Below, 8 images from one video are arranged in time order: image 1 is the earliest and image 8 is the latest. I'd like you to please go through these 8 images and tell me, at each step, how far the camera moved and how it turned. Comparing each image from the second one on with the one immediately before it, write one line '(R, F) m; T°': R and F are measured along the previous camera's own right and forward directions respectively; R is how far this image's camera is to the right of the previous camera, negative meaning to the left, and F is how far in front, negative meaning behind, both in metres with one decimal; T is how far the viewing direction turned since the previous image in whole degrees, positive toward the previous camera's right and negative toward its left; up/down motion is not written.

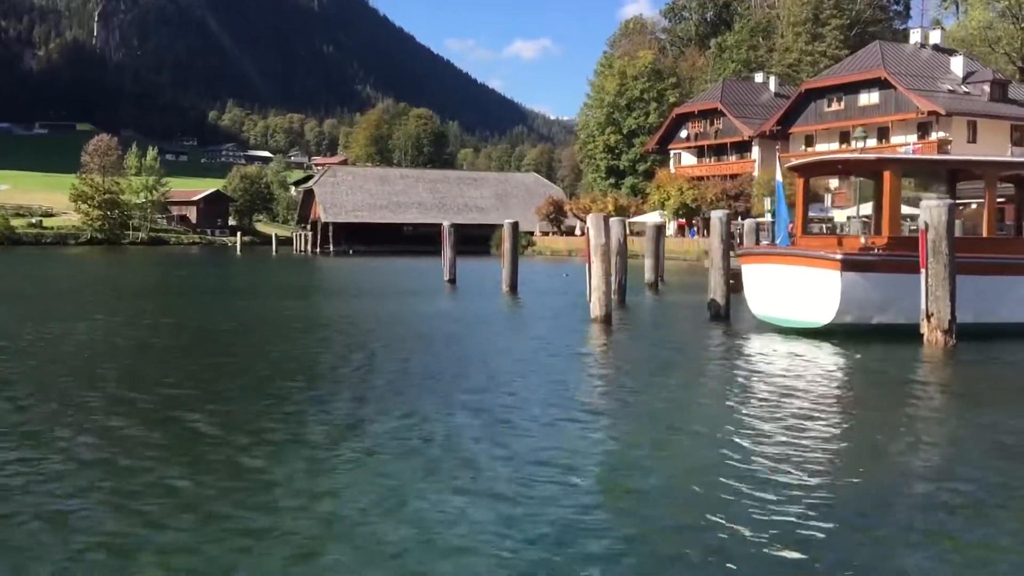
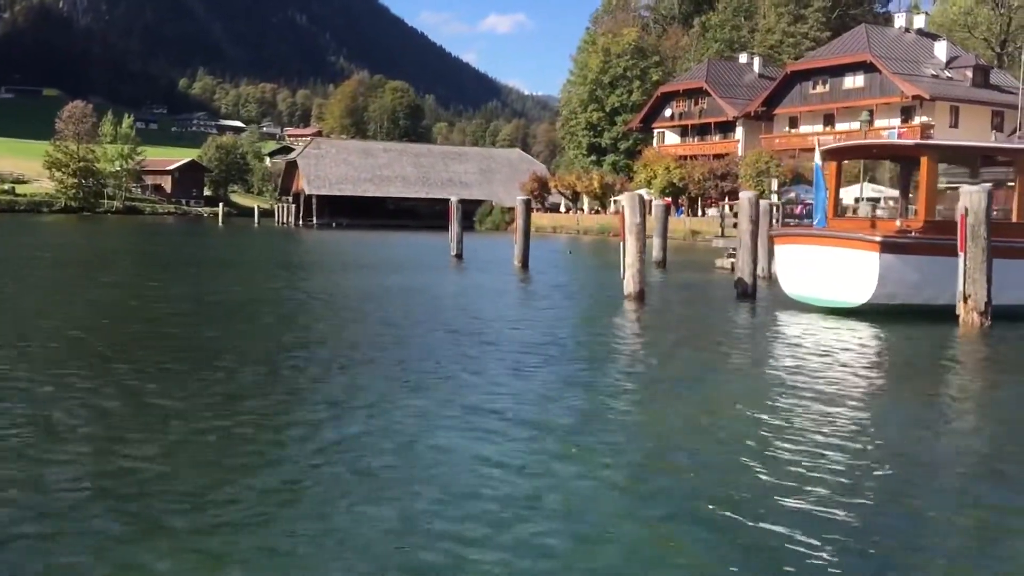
(-0.8, -0.2) m; +2°
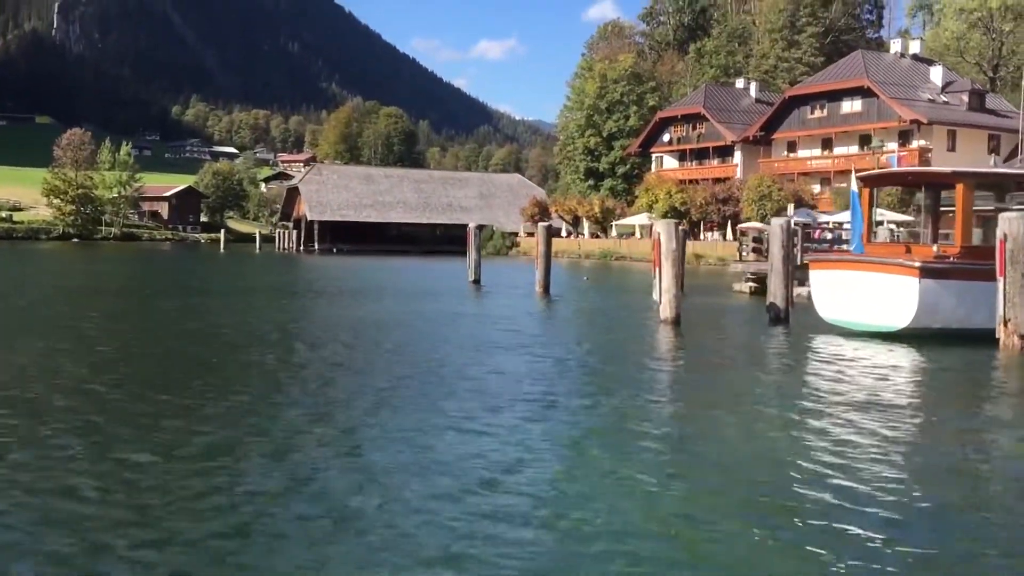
(-0.6, -0.2) m; +1°
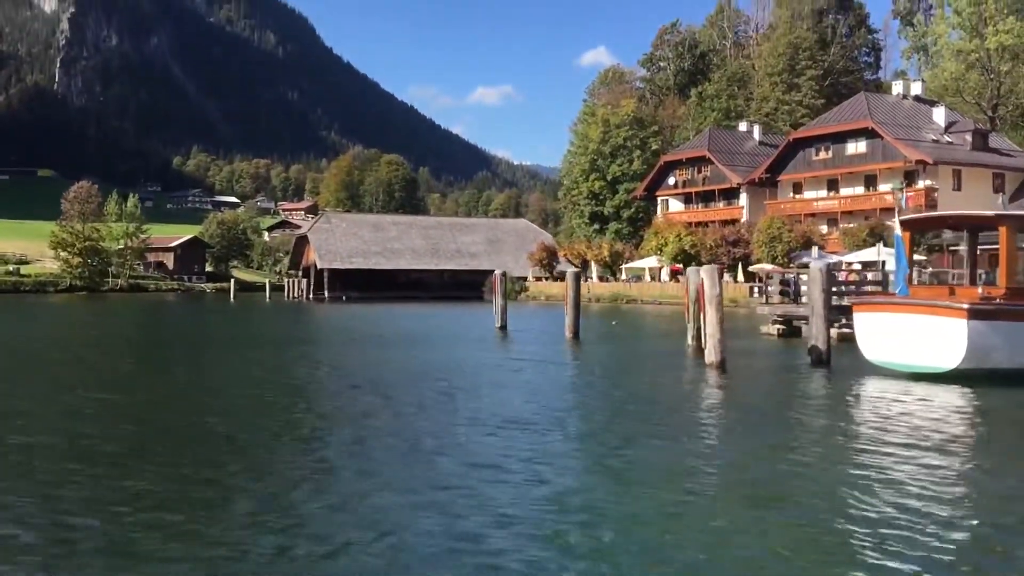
(-0.6, -0.2) m; 0°
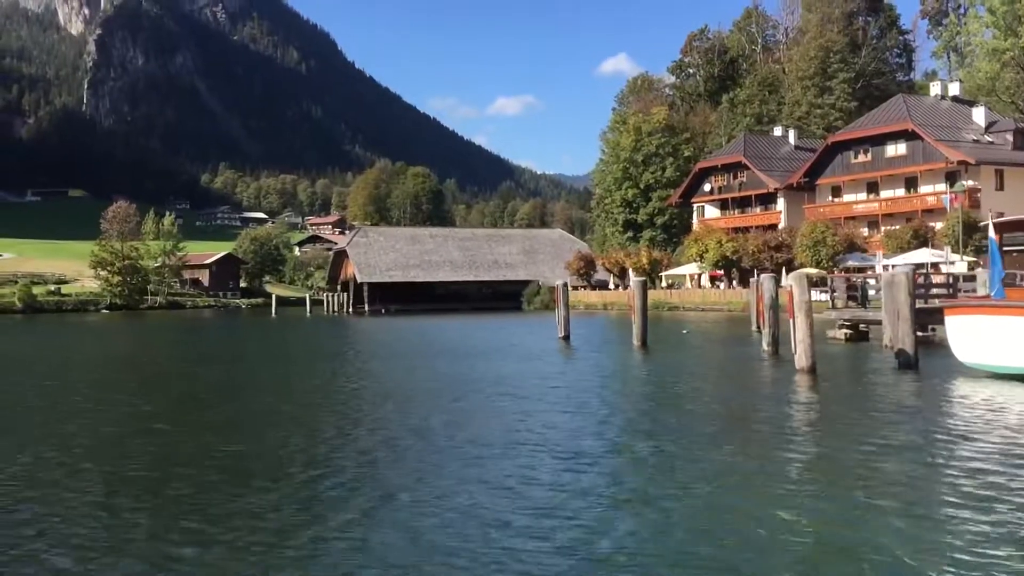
(-0.9, -0.3) m; -1°
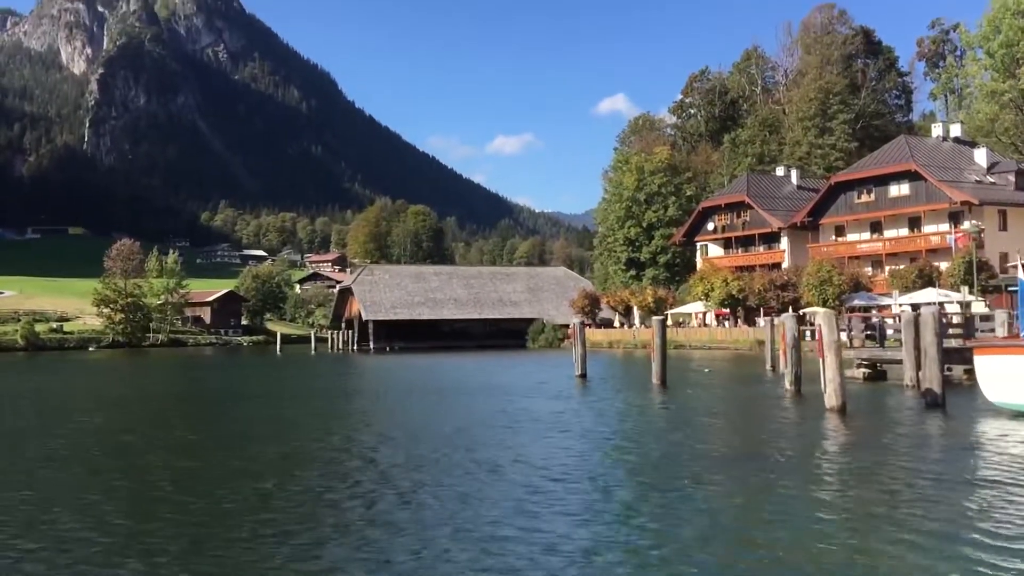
(-0.5, -0.2) m; 0°
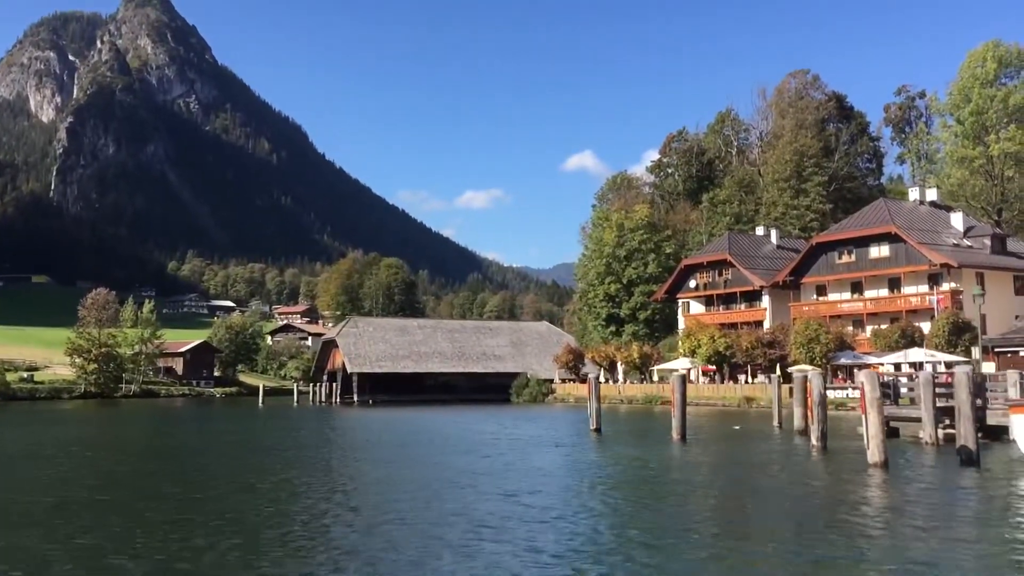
(-1.3, -0.4) m; +2°
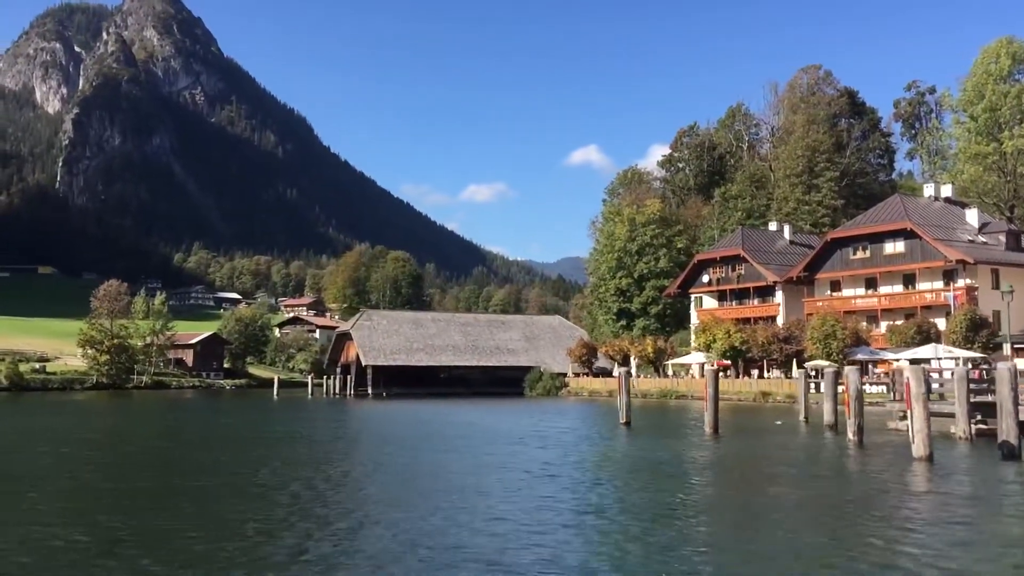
(-0.7, -0.2) m; 0°
